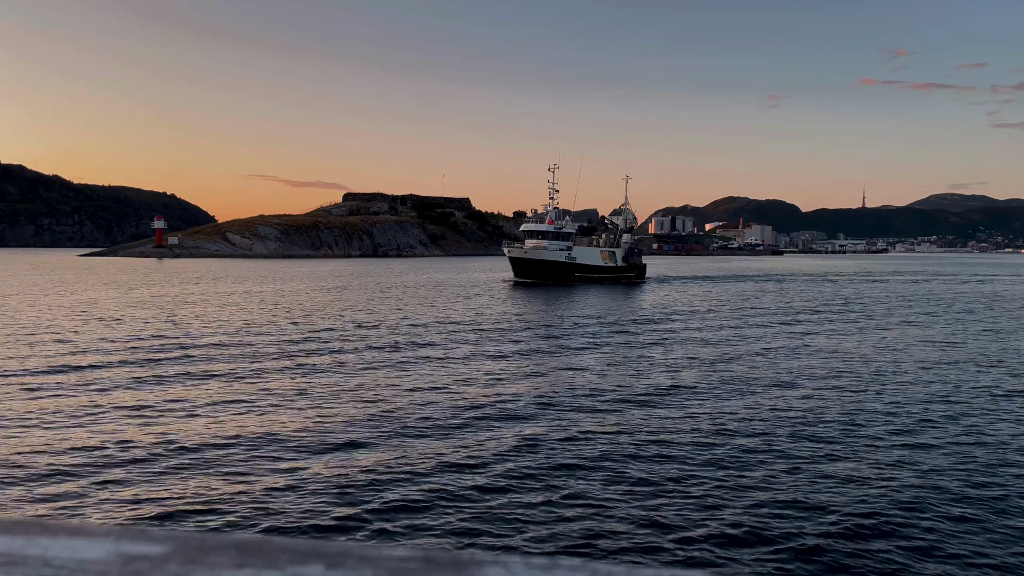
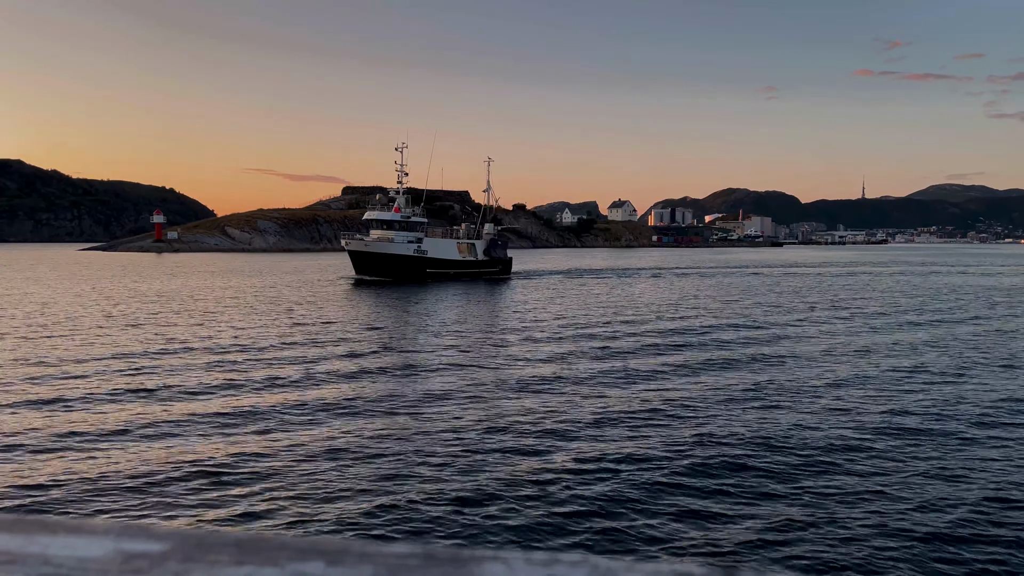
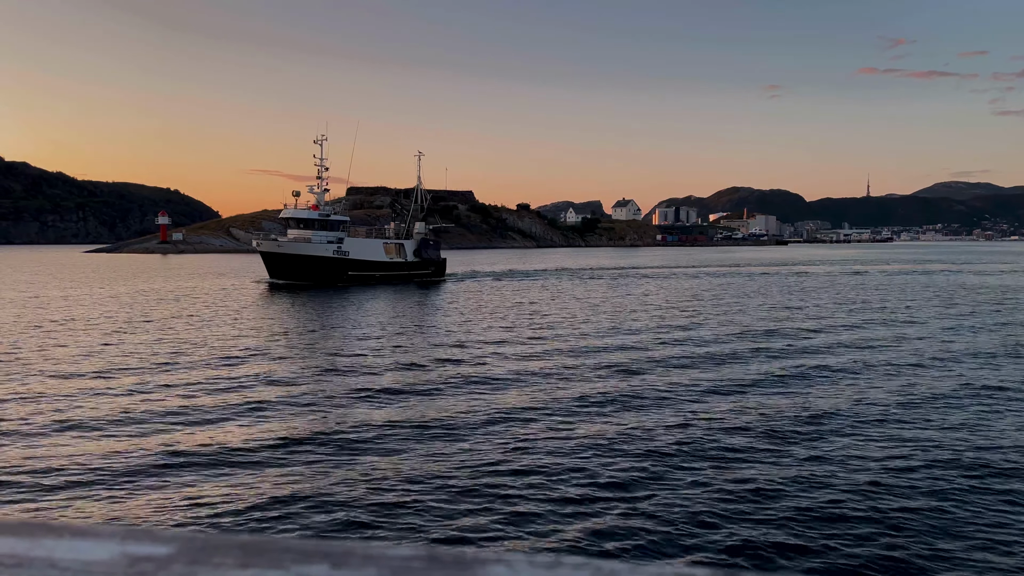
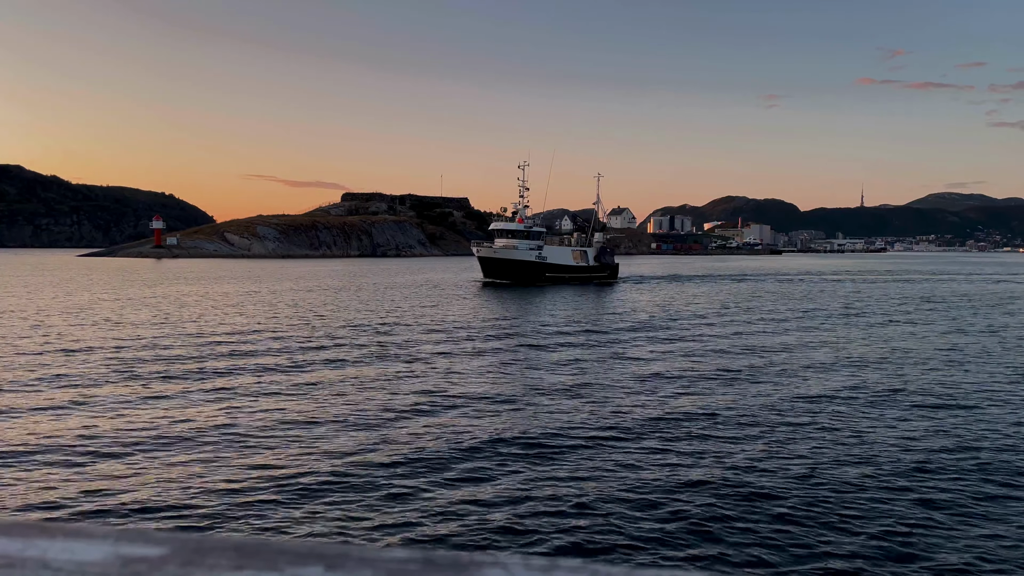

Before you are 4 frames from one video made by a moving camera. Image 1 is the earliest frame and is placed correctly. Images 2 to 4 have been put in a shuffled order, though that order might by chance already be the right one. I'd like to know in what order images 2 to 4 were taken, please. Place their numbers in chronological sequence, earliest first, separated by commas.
4, 2, 3
